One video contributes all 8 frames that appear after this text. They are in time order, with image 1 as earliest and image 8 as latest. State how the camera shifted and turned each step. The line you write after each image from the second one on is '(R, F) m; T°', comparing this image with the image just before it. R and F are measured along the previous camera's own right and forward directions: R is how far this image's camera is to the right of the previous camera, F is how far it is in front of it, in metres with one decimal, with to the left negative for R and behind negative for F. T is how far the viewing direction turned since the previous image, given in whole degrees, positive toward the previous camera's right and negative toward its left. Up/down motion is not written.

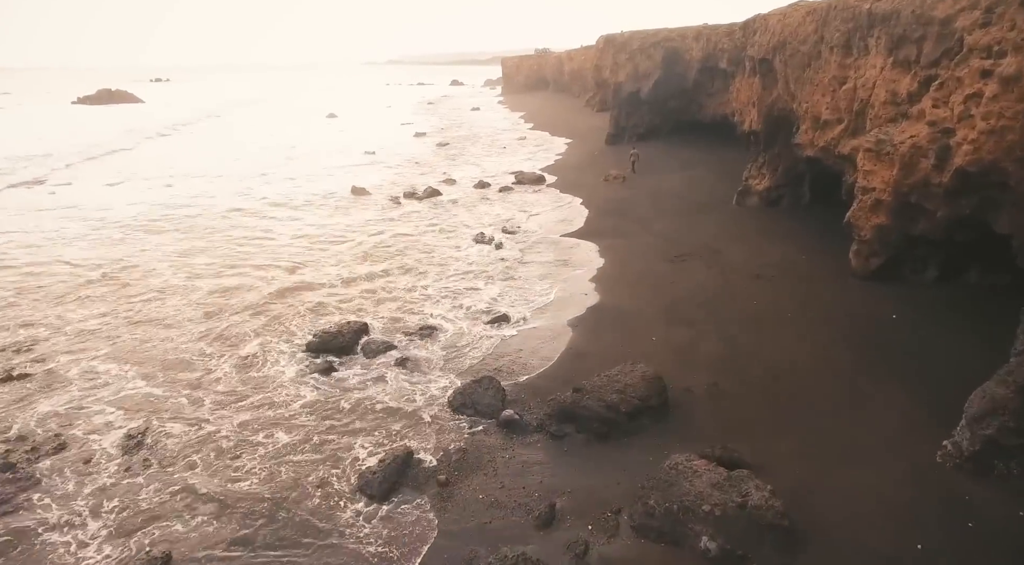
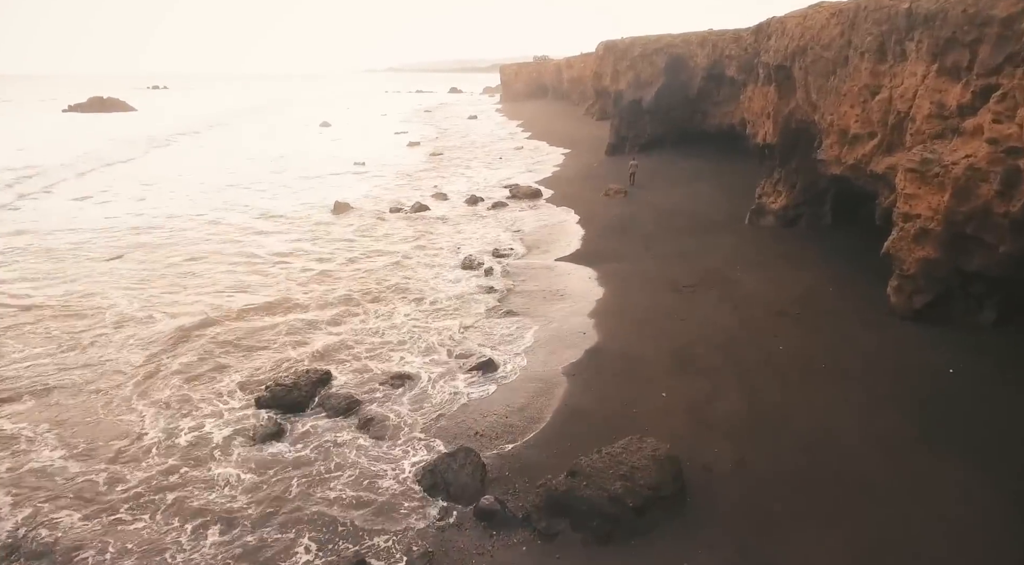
(+0.3, +1.9) m; 0°
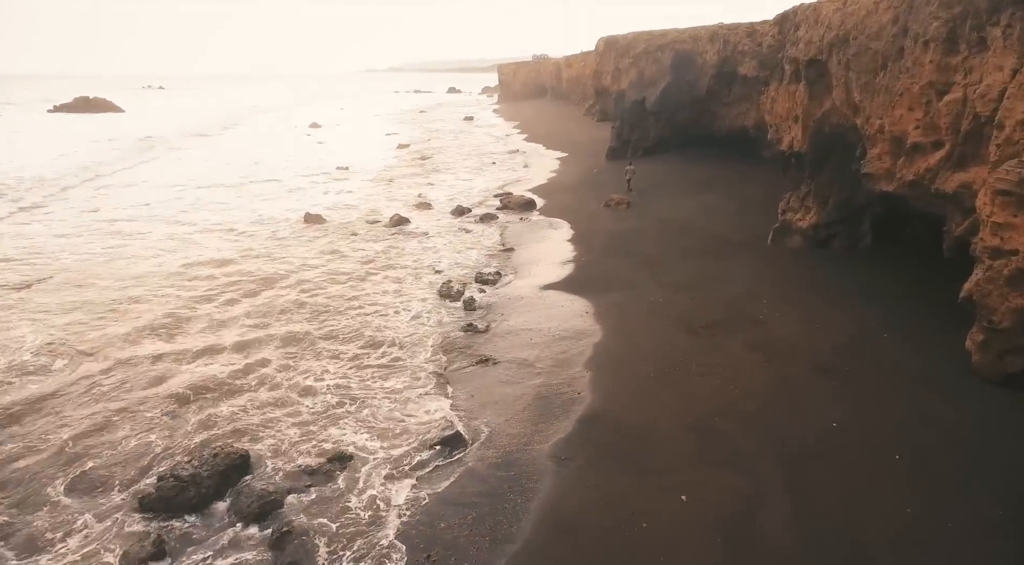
(+0.4, +2.8) m; 0°
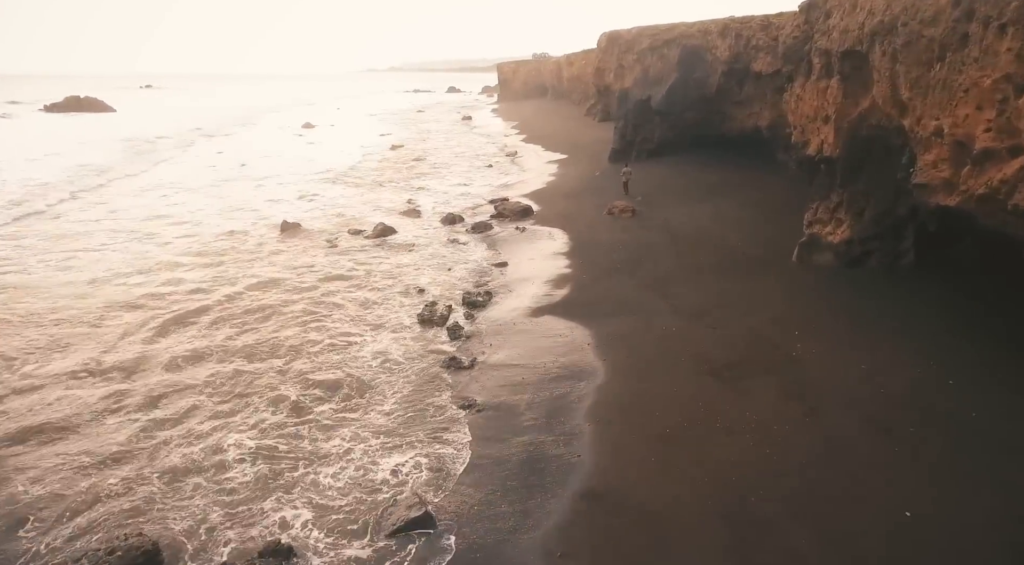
(+0.2, +2.0) m; 0°
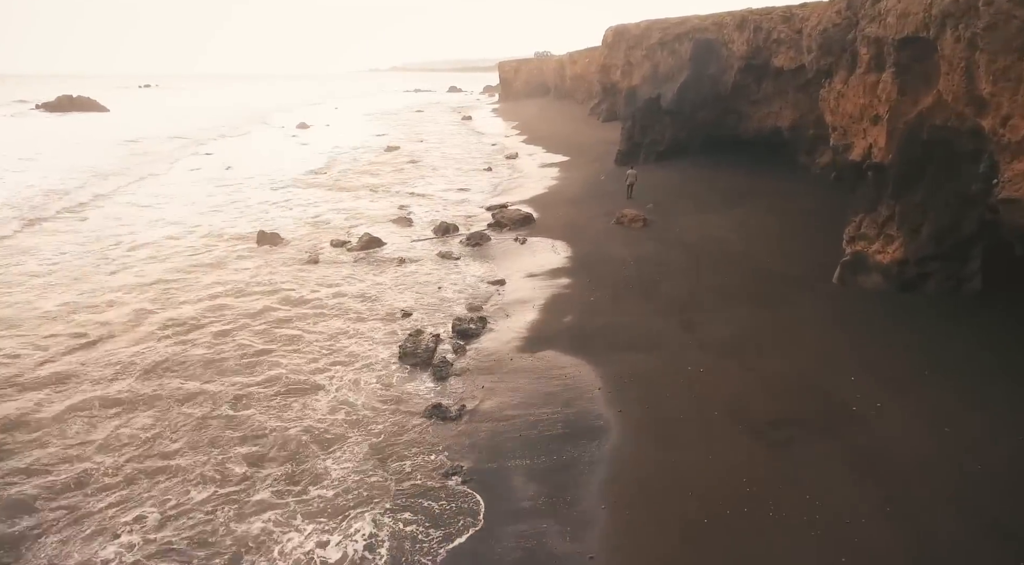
(+0.1, +2.1) m; 0°
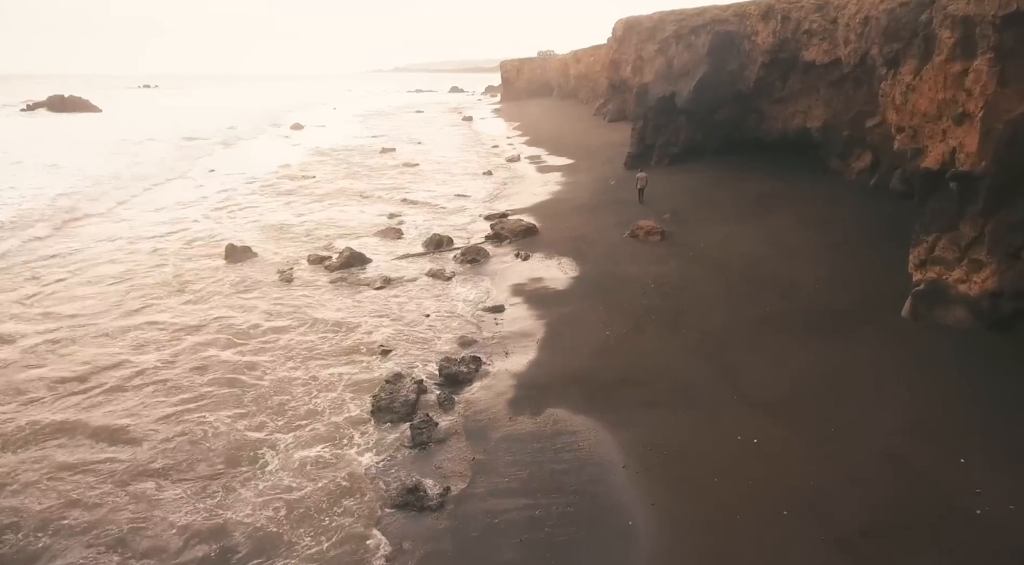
(0.0, +2.4) m; 0°
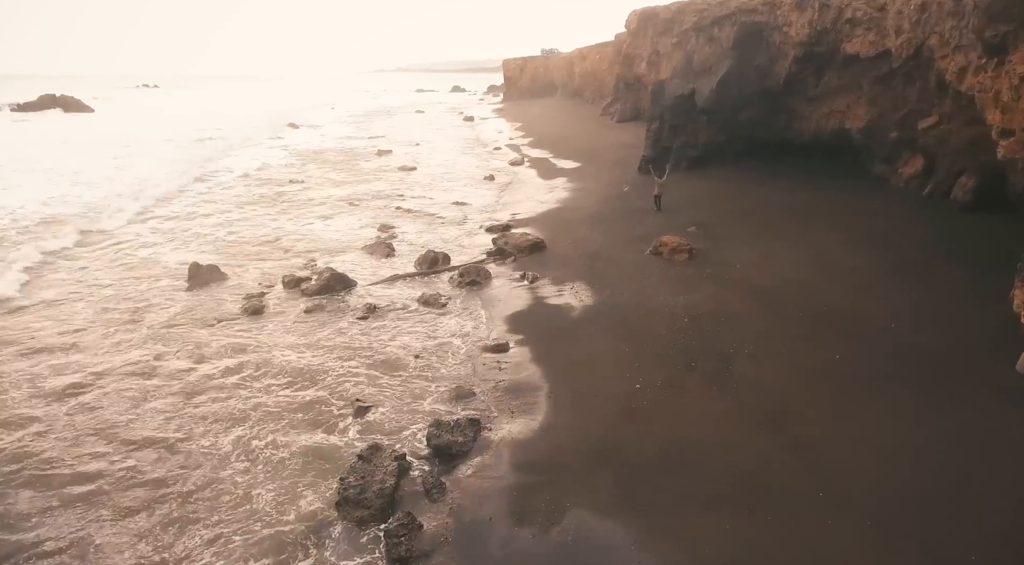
(-0.1, +2.4) m; 0°
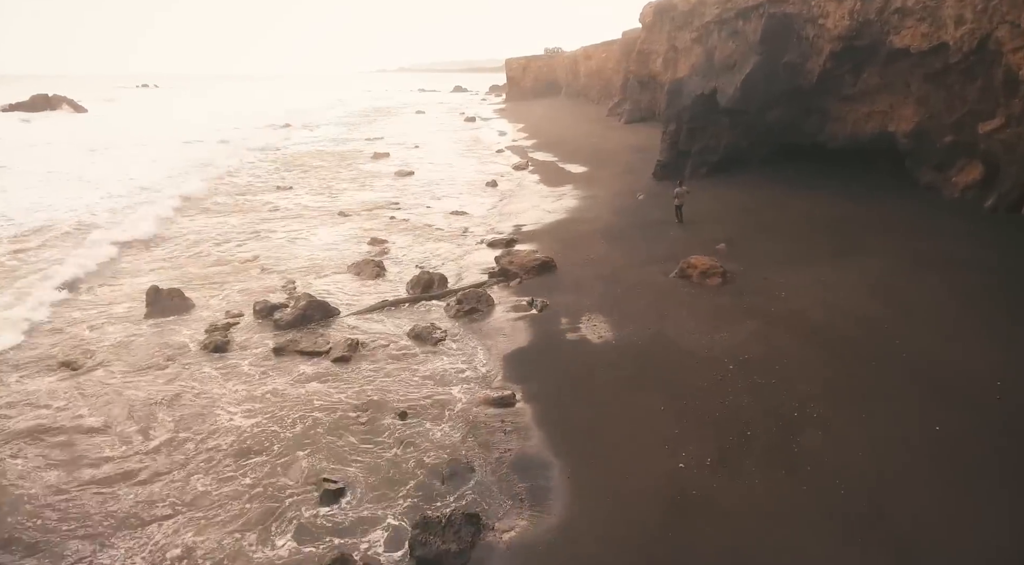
(-0.1, +2.2) m; 0°
